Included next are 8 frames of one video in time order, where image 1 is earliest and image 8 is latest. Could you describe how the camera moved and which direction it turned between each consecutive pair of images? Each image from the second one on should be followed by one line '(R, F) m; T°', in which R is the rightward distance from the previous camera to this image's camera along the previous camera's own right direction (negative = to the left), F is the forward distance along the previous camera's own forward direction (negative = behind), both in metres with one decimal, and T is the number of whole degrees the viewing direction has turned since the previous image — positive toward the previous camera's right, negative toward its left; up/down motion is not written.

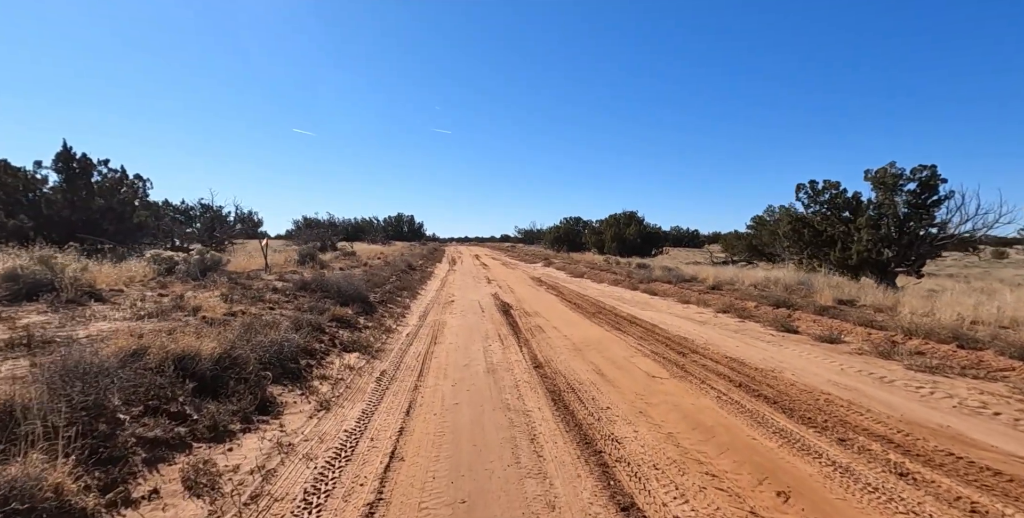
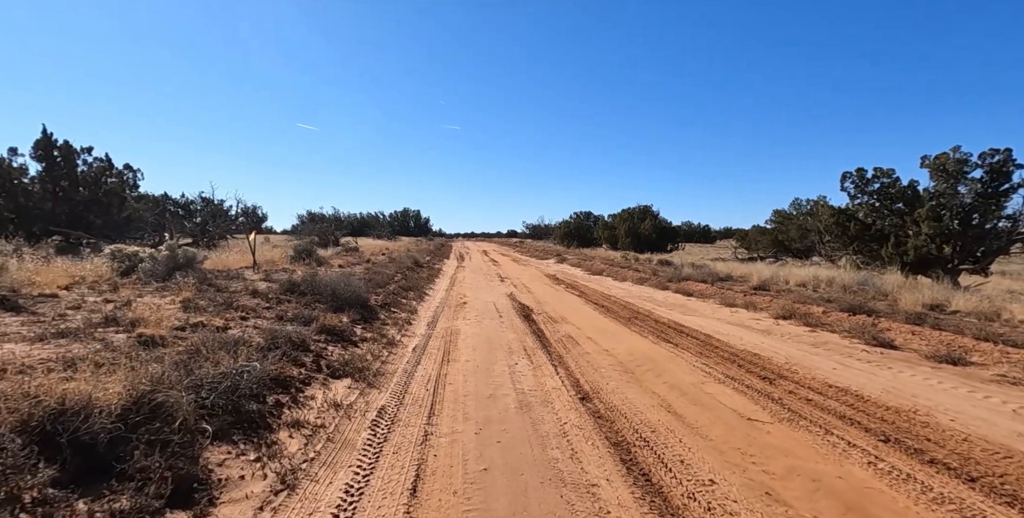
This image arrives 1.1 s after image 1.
(-0.4, +2.1) m; -1°
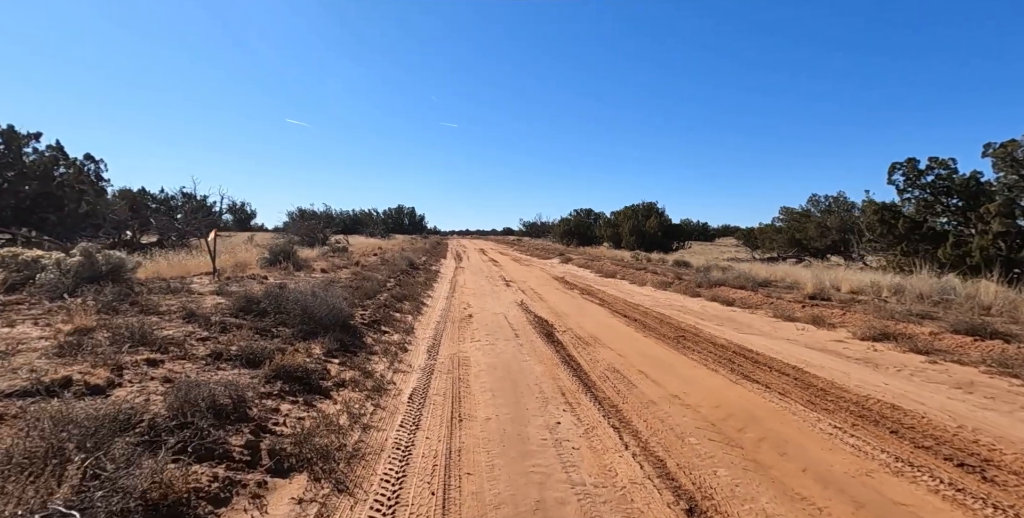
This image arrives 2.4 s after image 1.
(-0.5, +2.7) m; +1°
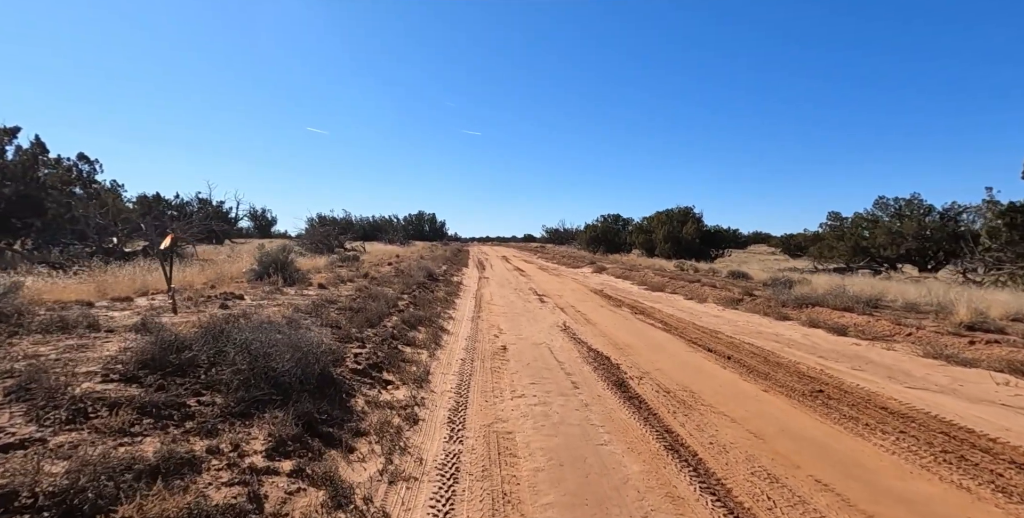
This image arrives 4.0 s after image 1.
(-0.6, +3.4) m; -2°
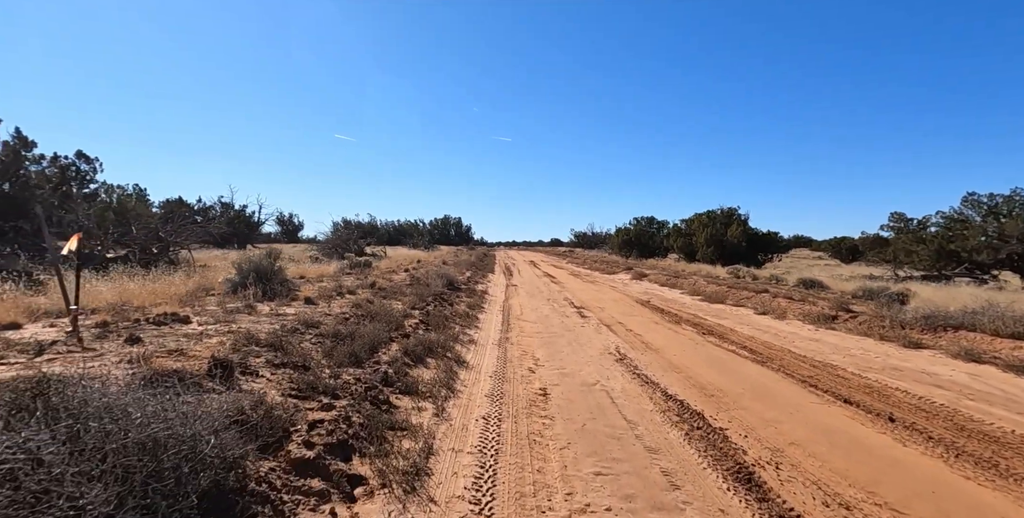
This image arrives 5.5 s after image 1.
(-0.3, +3.3) m; -3°
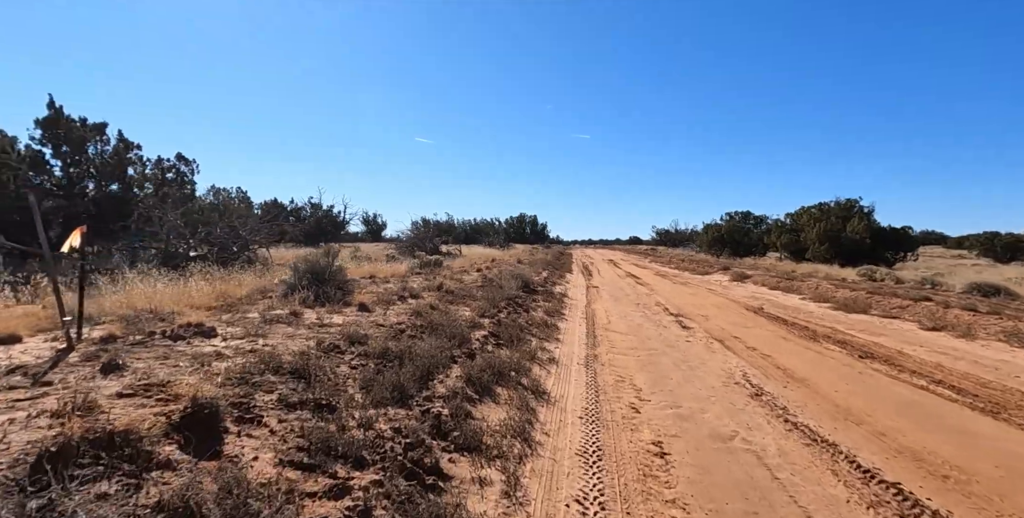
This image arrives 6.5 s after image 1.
(-0.3, +2.3) m; -8°
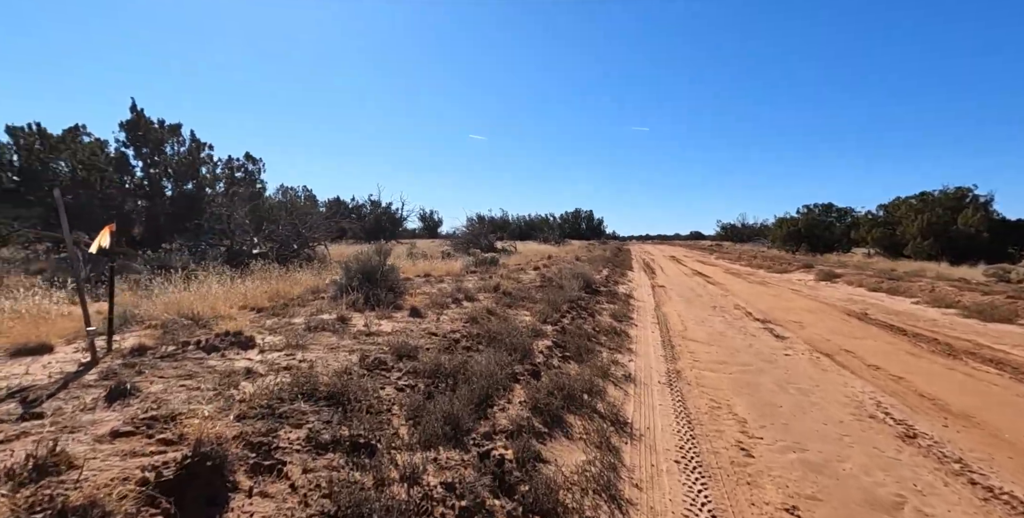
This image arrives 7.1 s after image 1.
(-0.2, +1.2) m; -6°
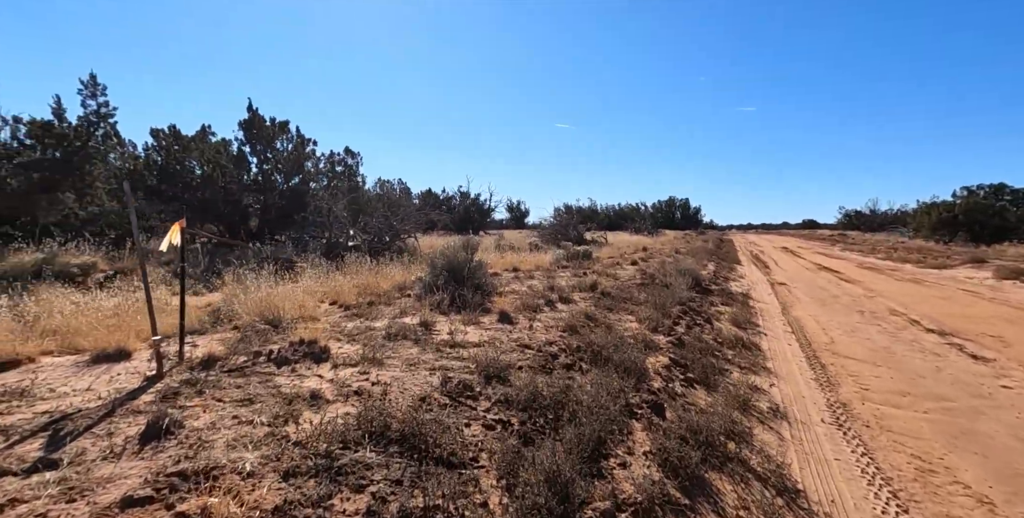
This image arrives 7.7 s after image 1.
(-0.3, +1.3) m; -10°
